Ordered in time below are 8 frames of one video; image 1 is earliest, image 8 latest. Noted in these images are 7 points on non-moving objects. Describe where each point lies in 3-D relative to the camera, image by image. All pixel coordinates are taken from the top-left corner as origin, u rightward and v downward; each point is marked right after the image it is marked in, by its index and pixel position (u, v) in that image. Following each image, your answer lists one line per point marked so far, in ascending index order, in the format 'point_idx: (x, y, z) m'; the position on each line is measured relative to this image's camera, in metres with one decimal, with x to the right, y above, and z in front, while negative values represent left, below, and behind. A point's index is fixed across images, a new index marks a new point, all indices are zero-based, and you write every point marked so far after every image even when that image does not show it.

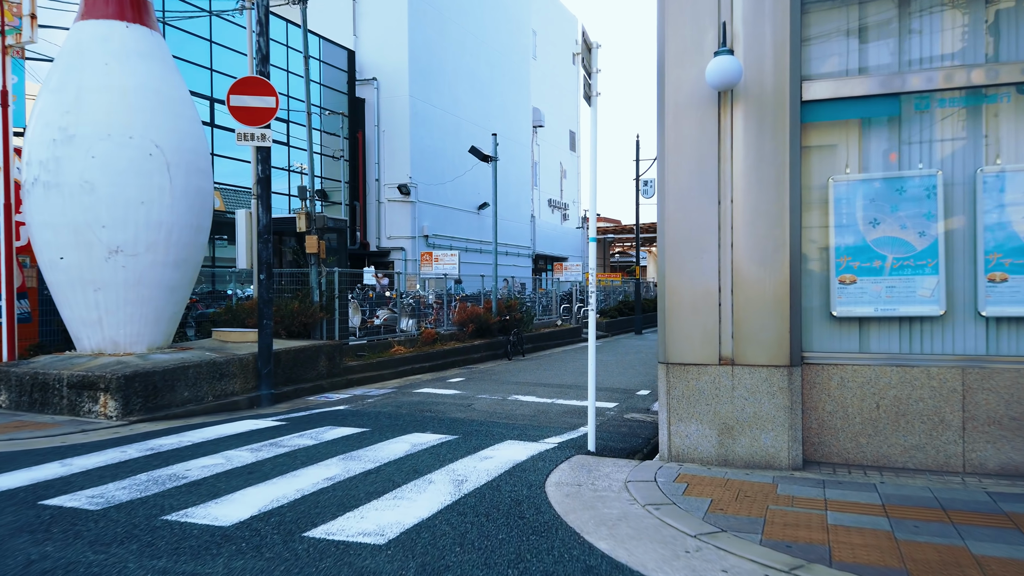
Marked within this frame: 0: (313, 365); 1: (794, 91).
0: (-3.1, -1.2, +11.7) m
1: (+2.4, +1.7, +6.4) m
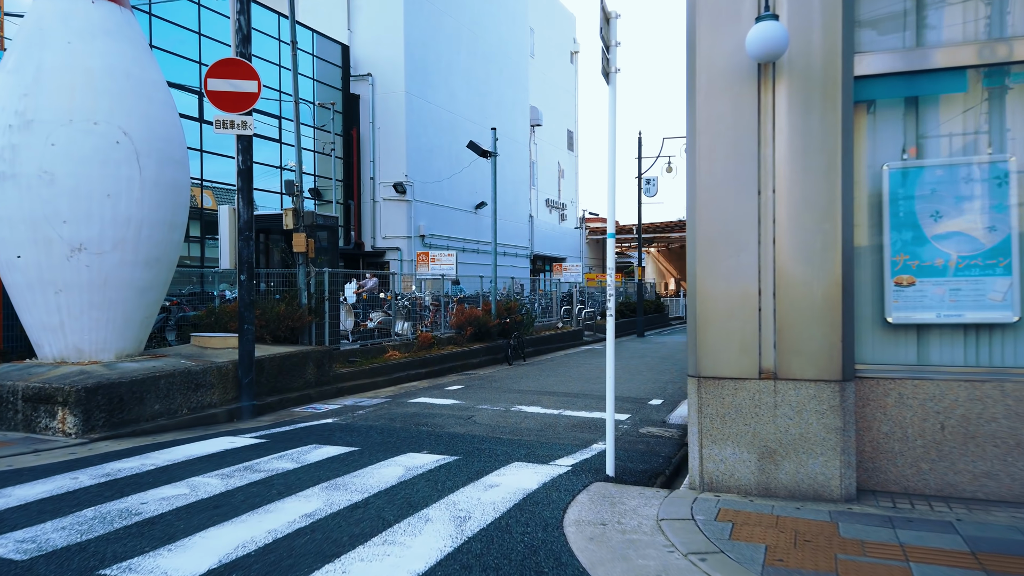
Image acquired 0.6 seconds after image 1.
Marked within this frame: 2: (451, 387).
0: (-3.0, -1.2, +10.8) m
1: (+2.5, +1.6, +5.5) m
2: (-1.0, -1.7, +12.8) m
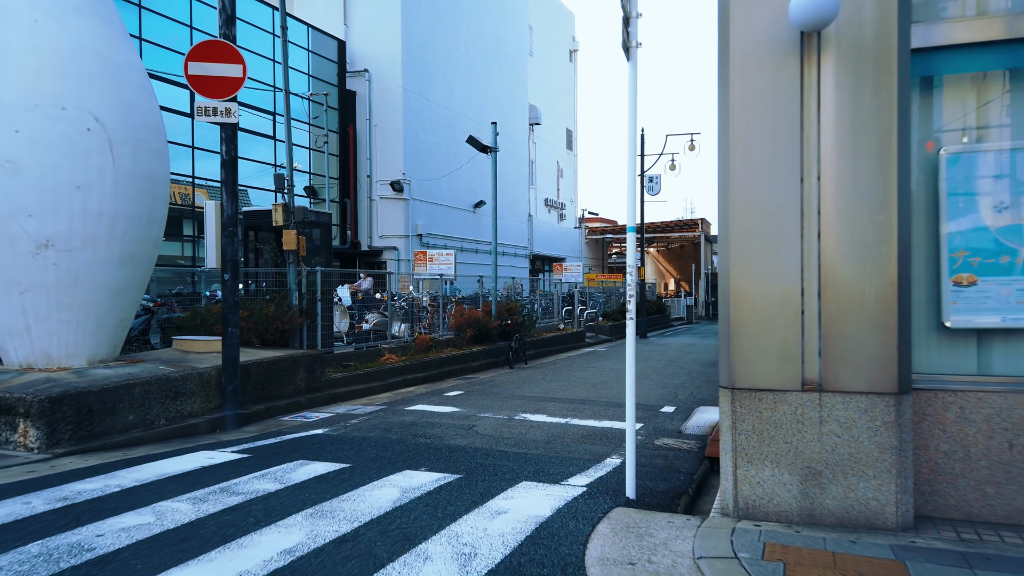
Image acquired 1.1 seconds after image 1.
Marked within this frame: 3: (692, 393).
0: (-3.0, -1.2, +10.1) m
1: (+2.5, +1.6, +4.9) m
2: (-1.0, -1.7, +12.1) m
3: (+2.9, -1.8, +12.5) m
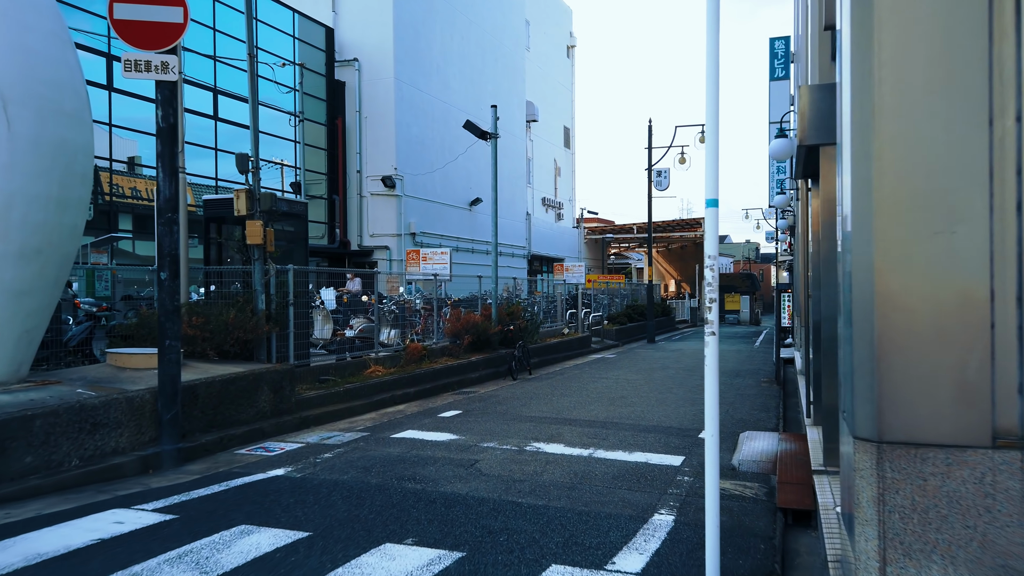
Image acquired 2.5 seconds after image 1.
0: (-2.9, -1.2, +8.3) m
1: (+2.7, +1.7, +3.1) m
2: (-0.9, -1.7, +10.3) m
3: (+3.0, -1.8, +10.7) m
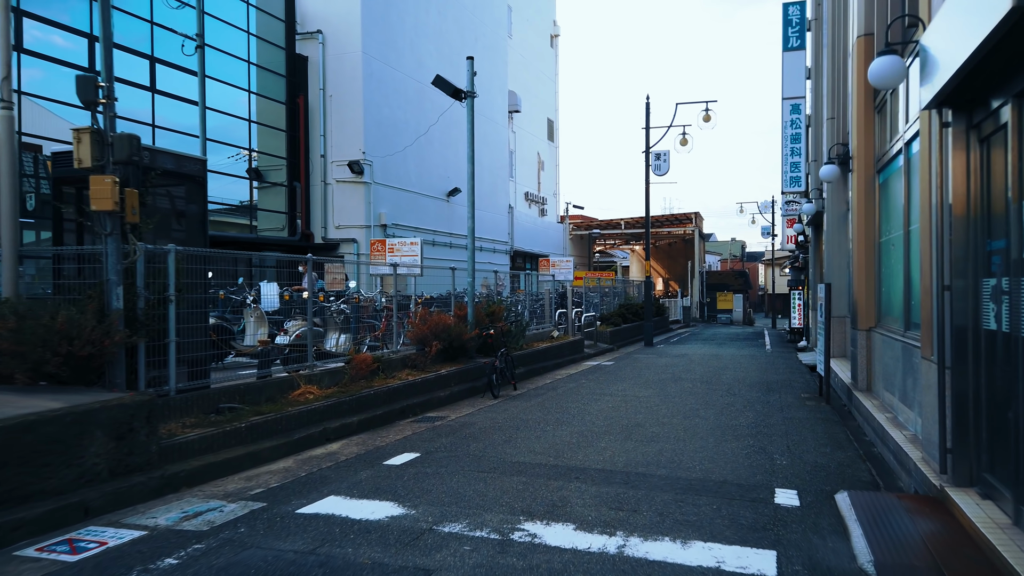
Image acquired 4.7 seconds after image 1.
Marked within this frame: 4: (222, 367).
0: (-3.0, -1.1, +5.2) m
1: (+2.6, +1.7, +0.1) m
2: (-1.1, -1.6, +7.2) m
3: (+2.8, -1.7, +7.7) m
4: (-3.2, -0.9, +8.4) m
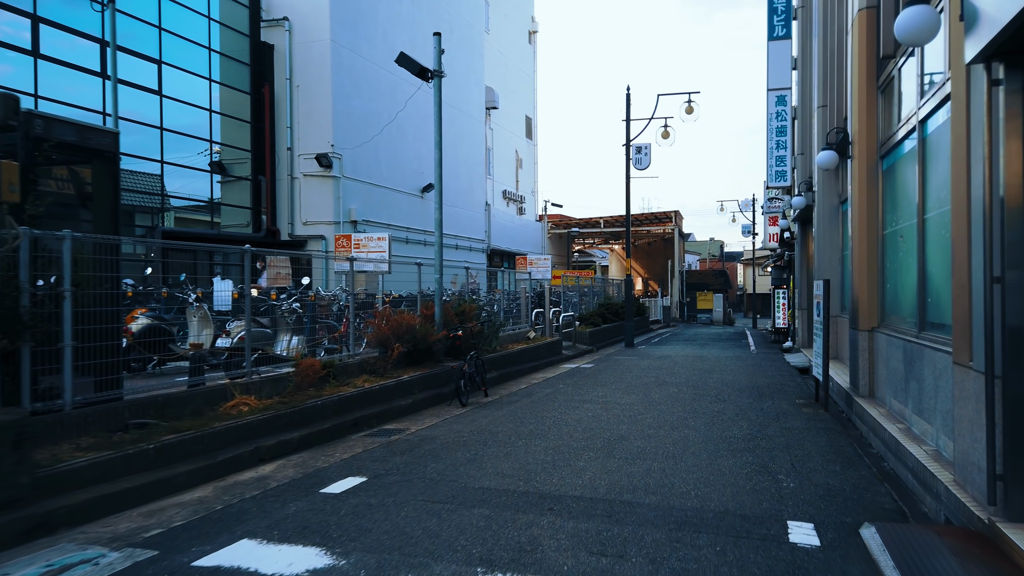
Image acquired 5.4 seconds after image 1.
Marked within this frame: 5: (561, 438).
0: (-3.3, -1.1, +4.0) m
1: (+2.5, +1.8, -1.0) m
2: (-1.4, -1.6, +6.1) m
3: (+2.5, -1.6, +6.7) m
4: (-3.5, -0.8, +7.2) m
5: (+0.5, -1.6, +8.2) m
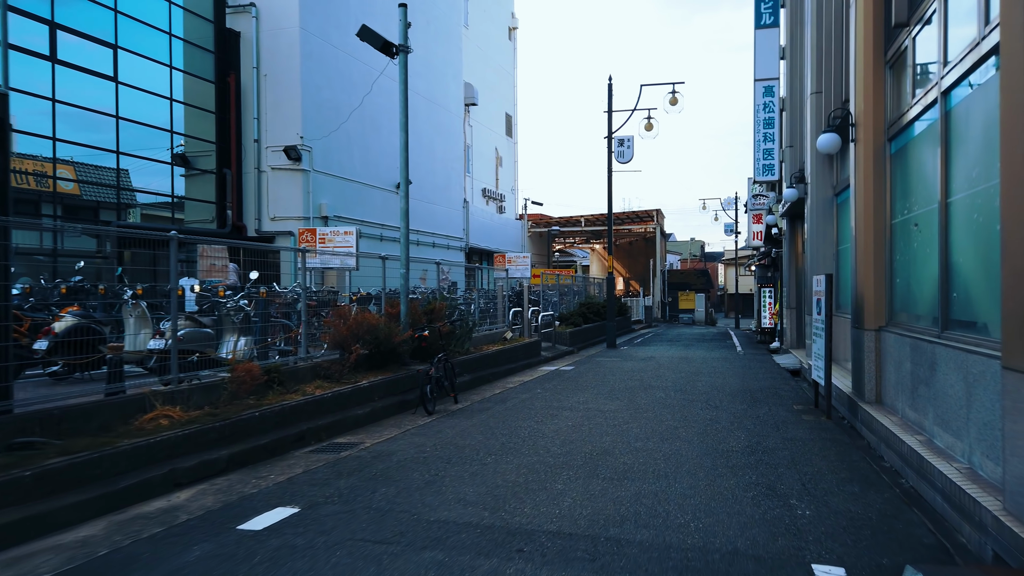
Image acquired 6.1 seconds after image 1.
0: (-3.5, -1.0, +2.9) m
1: (+2.5, +1.9, -1.9) m
2: (-1.6, -1.5, +5.0) m
3: (+2.3, -1.6, +5.7) m
4: (-3.8, -0.8, +6.1) m
5: (+0.2, -1.6, +7.2) m
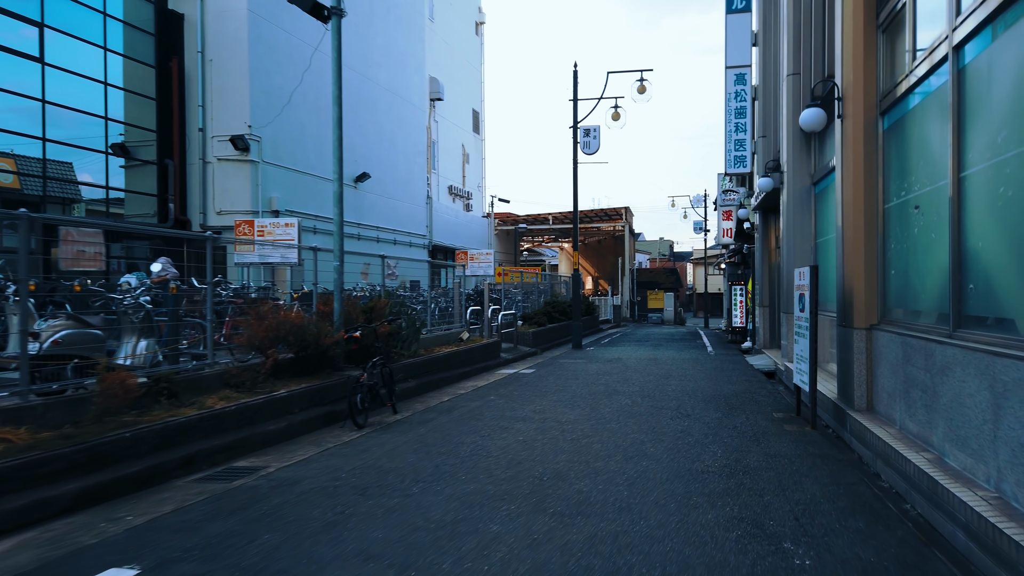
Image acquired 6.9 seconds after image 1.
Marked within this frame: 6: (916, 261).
0: (-3.8, -1.0, +1.5) m
1: (+2.3, +1.9, -3.1) m
2: (-2.1, -1.4, +3.7) m
3: (+1.8, -1.5, +4.6) m
4: (-4.3, -0.7, +4.7) m
5: (-0.3, -1.5, +5.9) m
6: (+3.8, +0.3, +7.0) m
